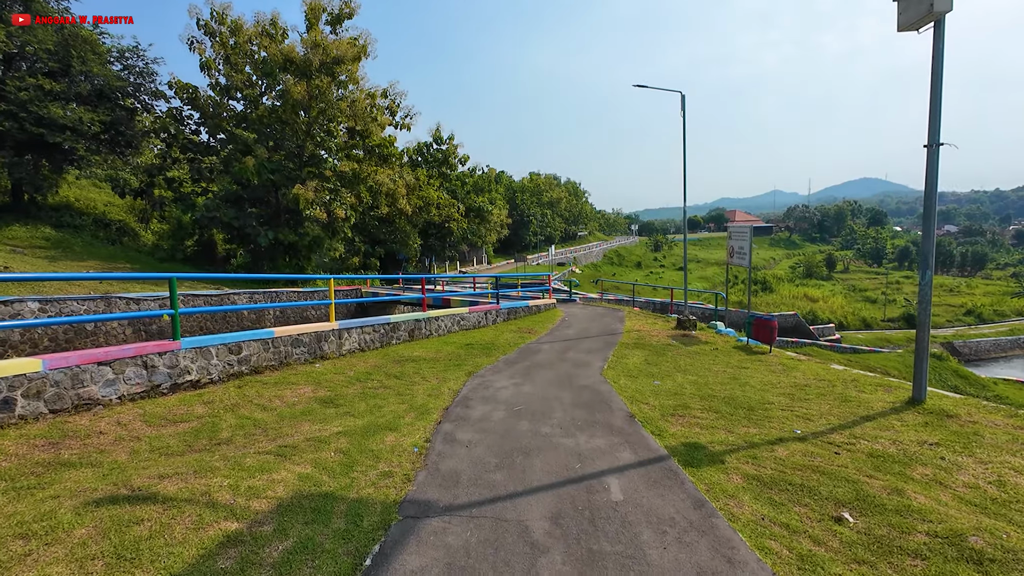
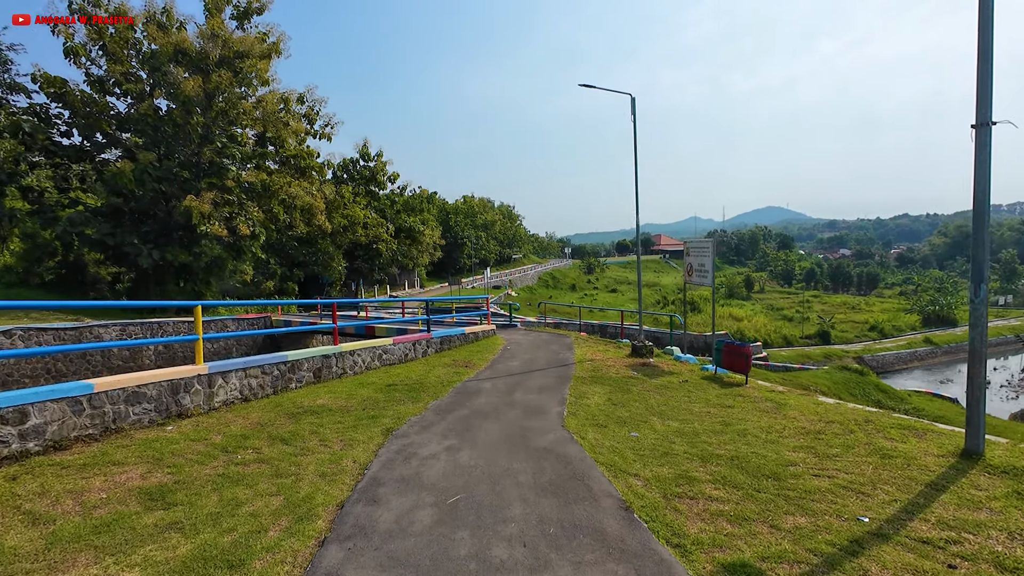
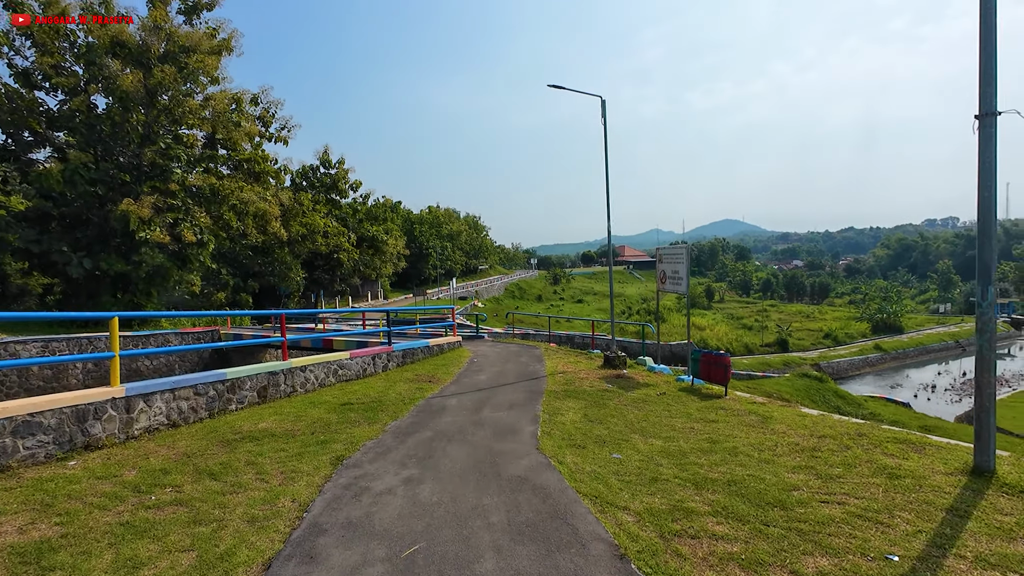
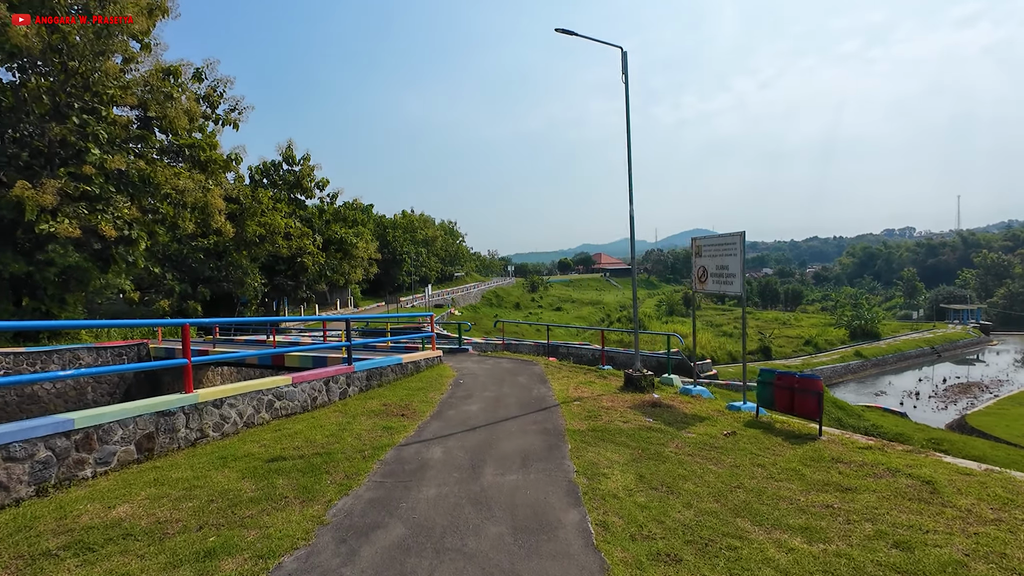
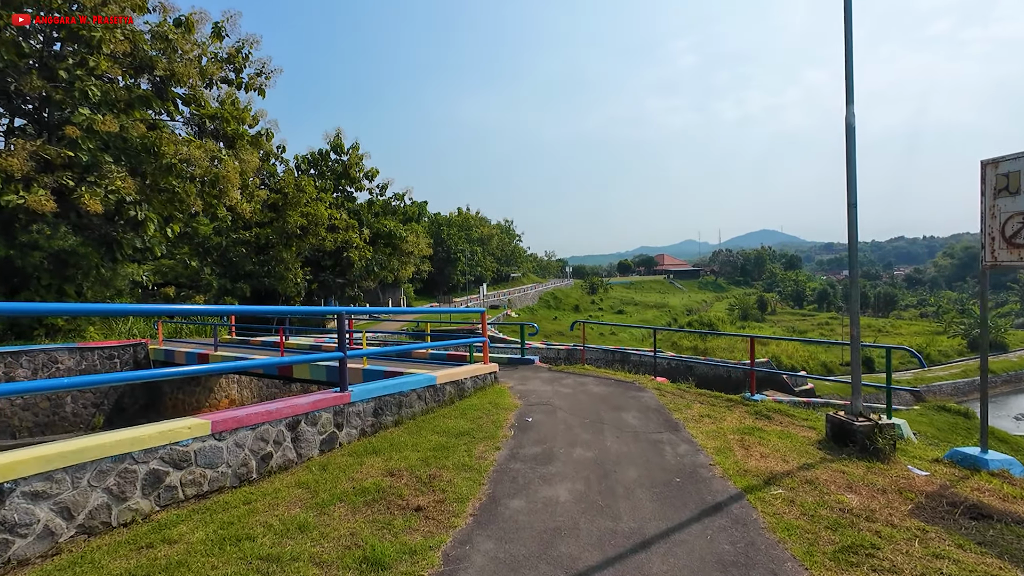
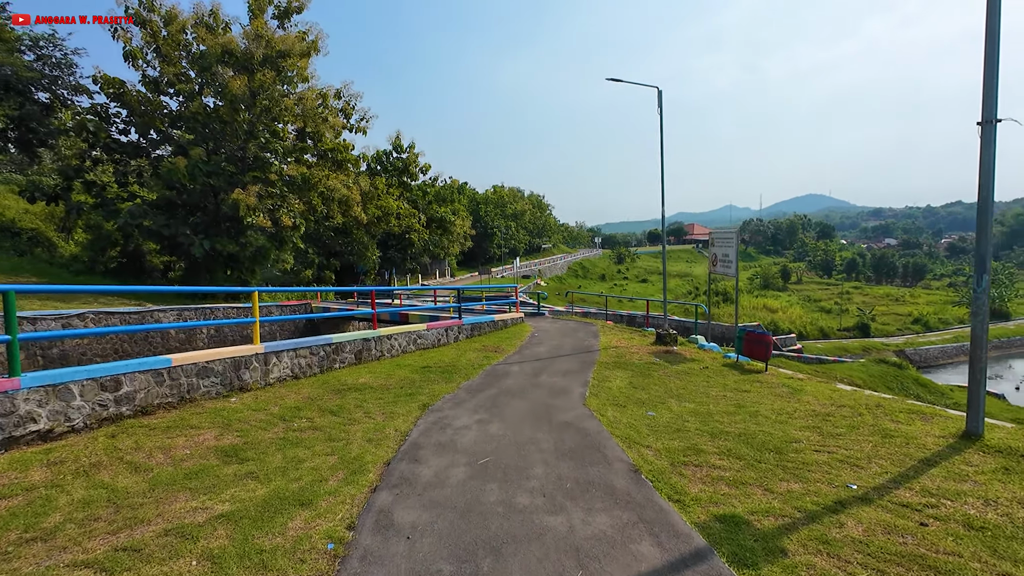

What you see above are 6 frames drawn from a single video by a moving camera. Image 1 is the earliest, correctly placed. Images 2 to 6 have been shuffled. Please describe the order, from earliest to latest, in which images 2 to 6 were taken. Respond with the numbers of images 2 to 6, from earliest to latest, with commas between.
6, 2, 3, 4, 5
